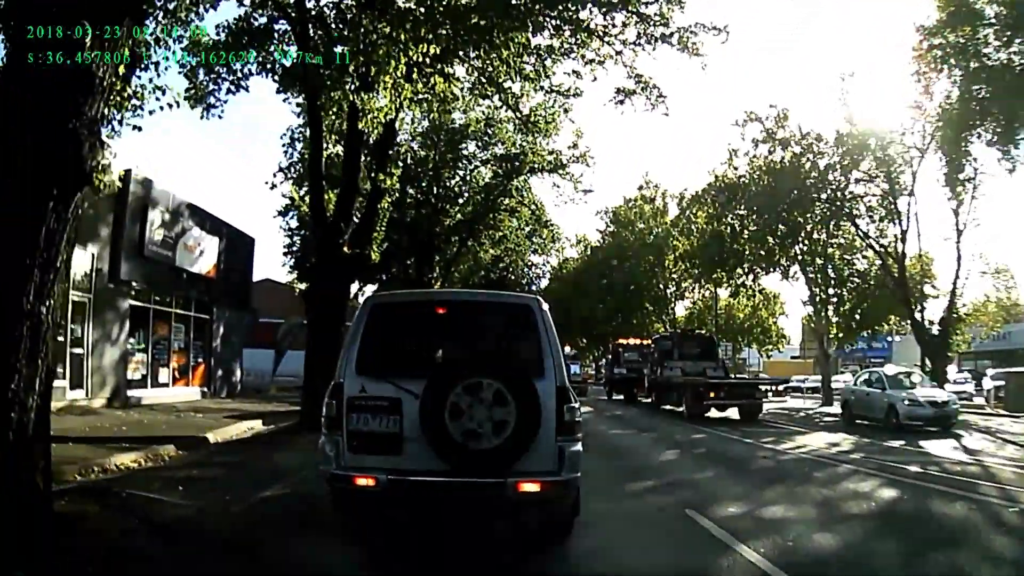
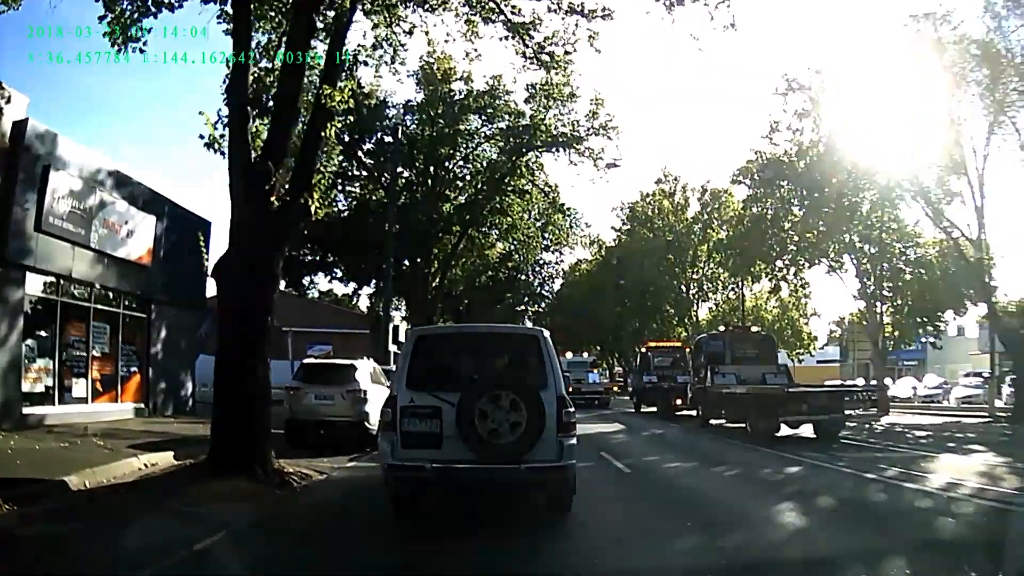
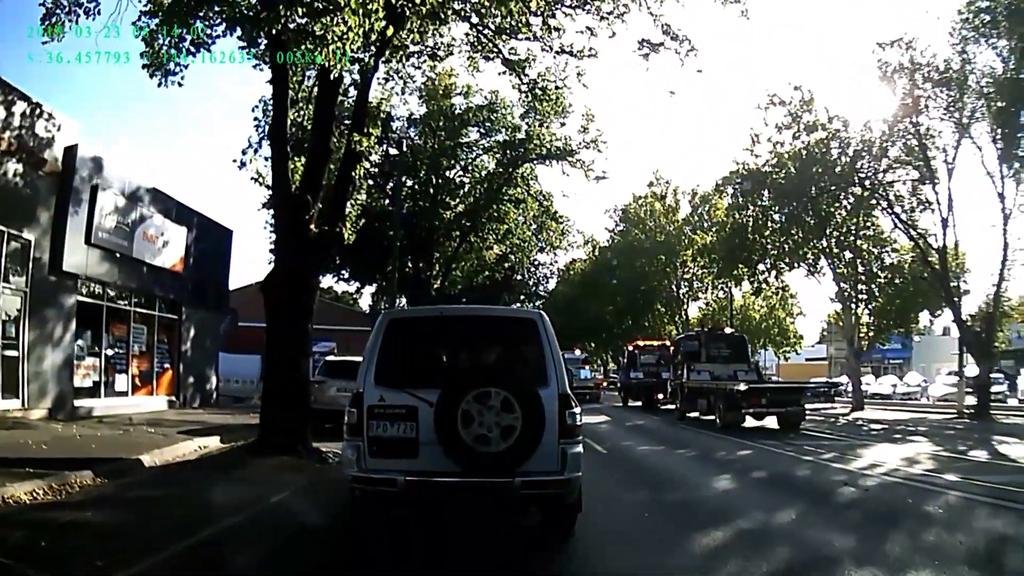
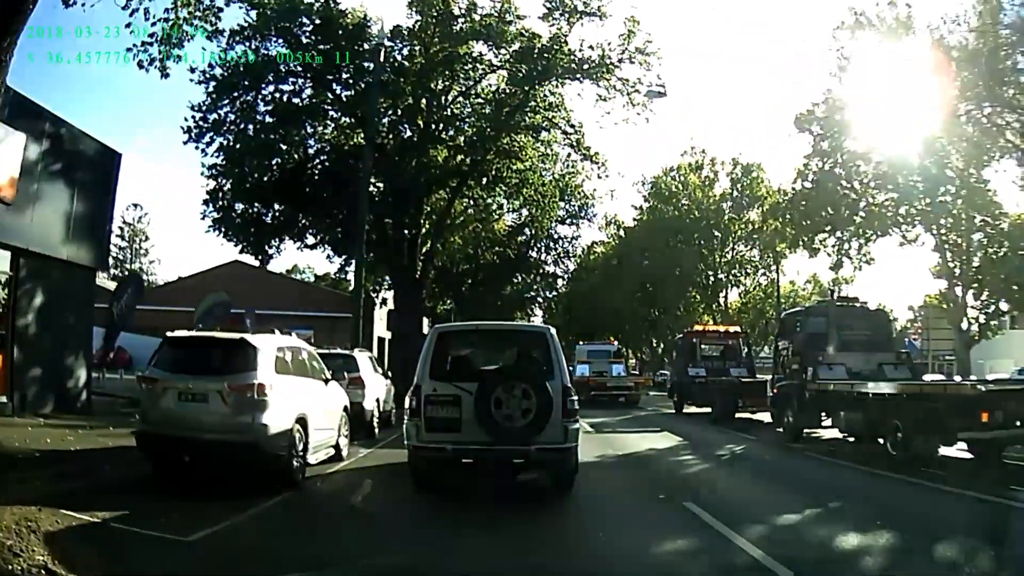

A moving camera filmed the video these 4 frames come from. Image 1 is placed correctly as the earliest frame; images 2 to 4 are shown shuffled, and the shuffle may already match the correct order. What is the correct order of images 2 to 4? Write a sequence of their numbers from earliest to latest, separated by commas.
3, 2, 4
